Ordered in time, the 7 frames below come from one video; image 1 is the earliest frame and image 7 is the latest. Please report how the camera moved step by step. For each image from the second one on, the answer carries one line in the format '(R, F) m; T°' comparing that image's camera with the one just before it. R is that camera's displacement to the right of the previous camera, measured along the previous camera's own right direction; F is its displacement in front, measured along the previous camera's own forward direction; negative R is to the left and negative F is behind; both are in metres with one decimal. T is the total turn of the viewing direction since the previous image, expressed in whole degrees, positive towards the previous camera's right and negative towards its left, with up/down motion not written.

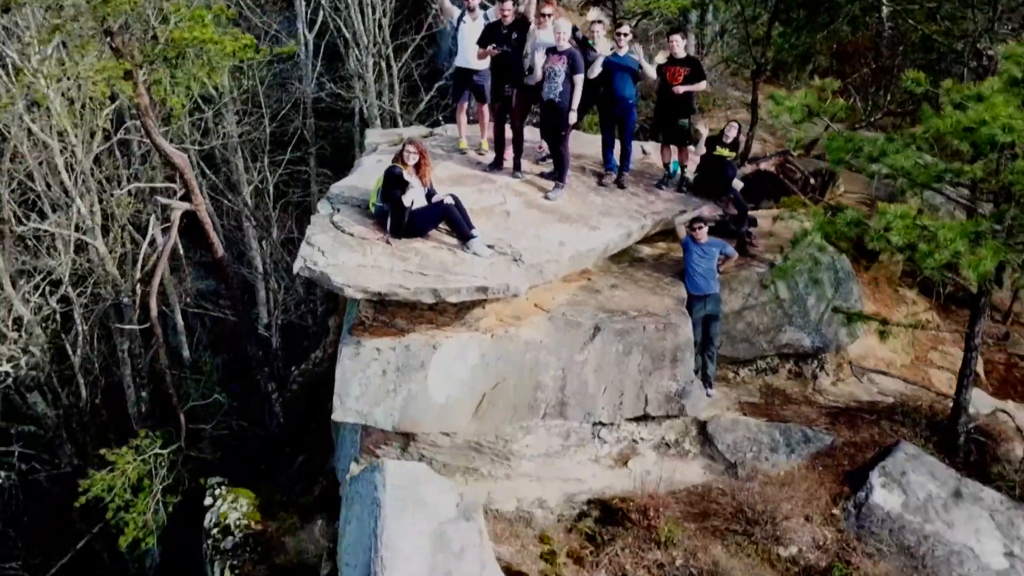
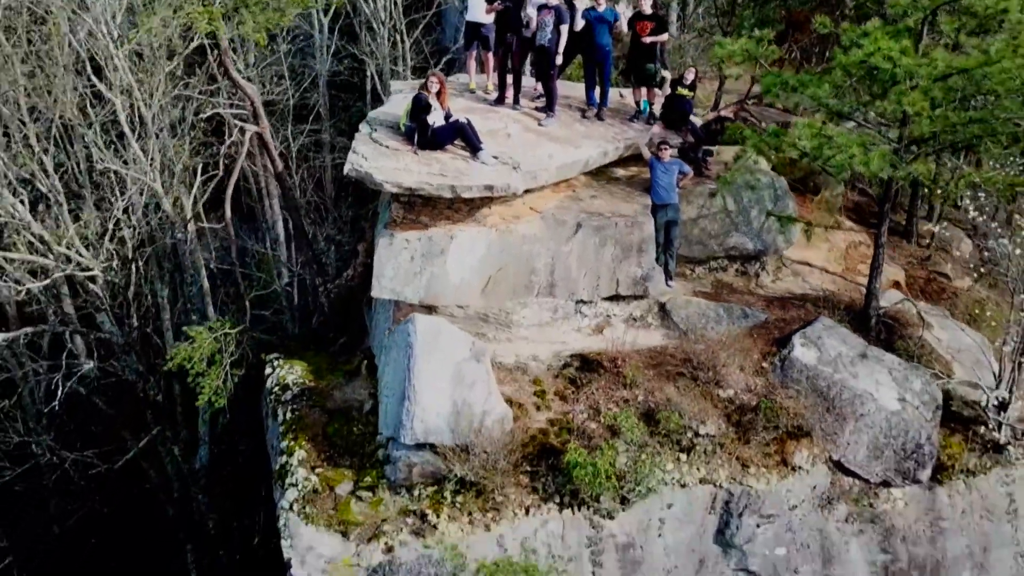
(0.0, -1.7) m; 0°
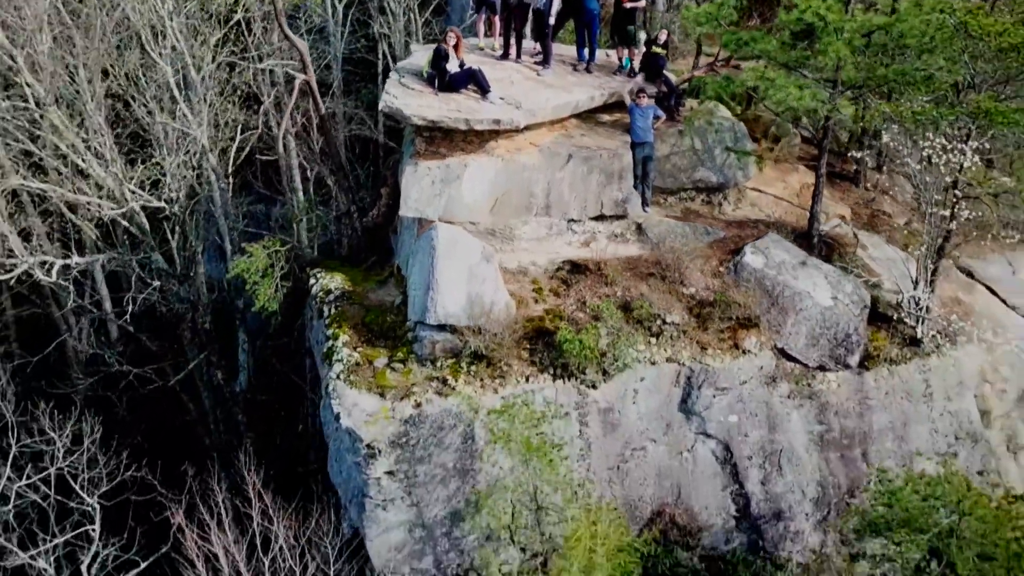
(0.0, -1.7) m; 0°
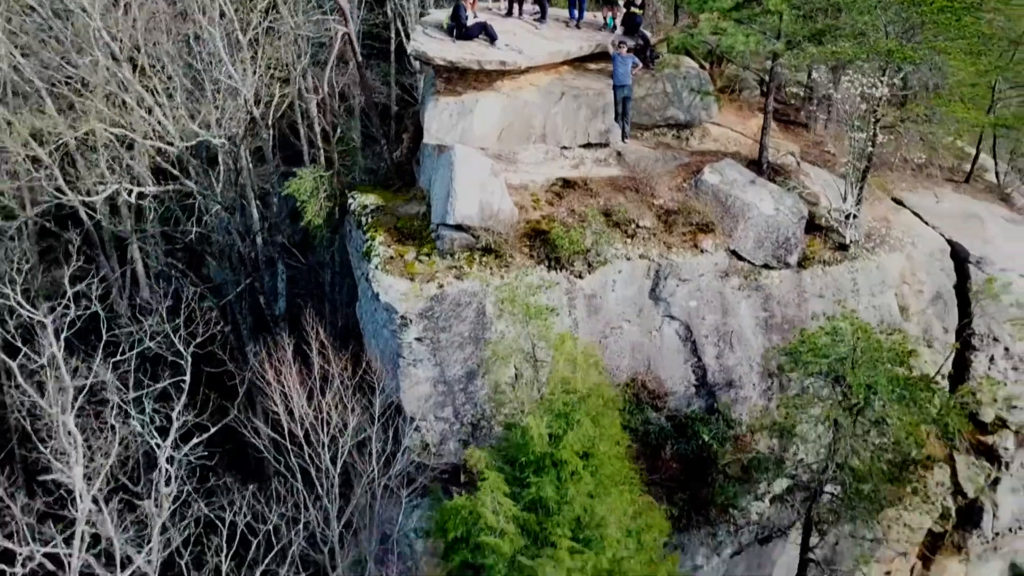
(0.0, -2.2) m; 0°
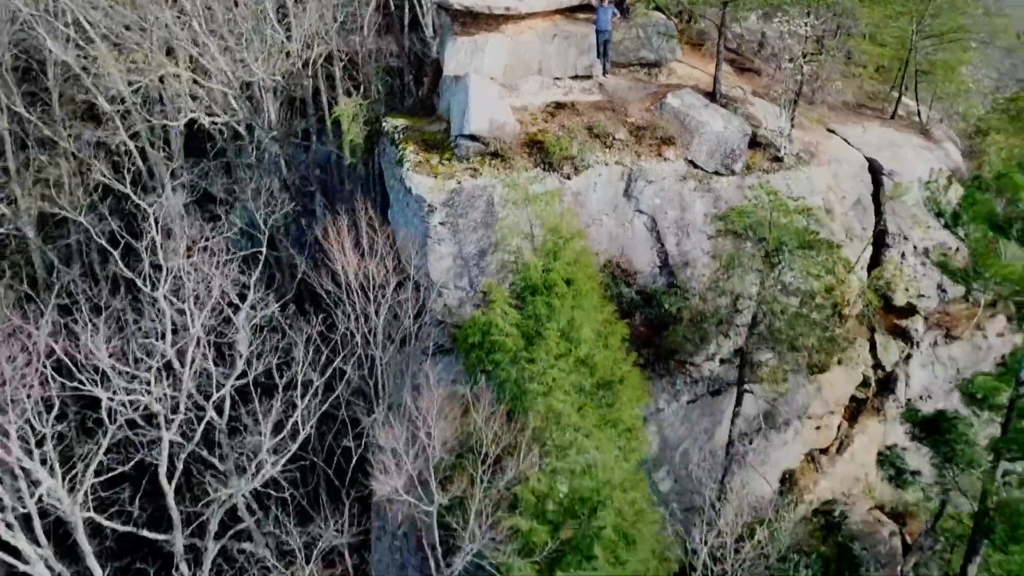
(0.0, -3.0) m; 0°
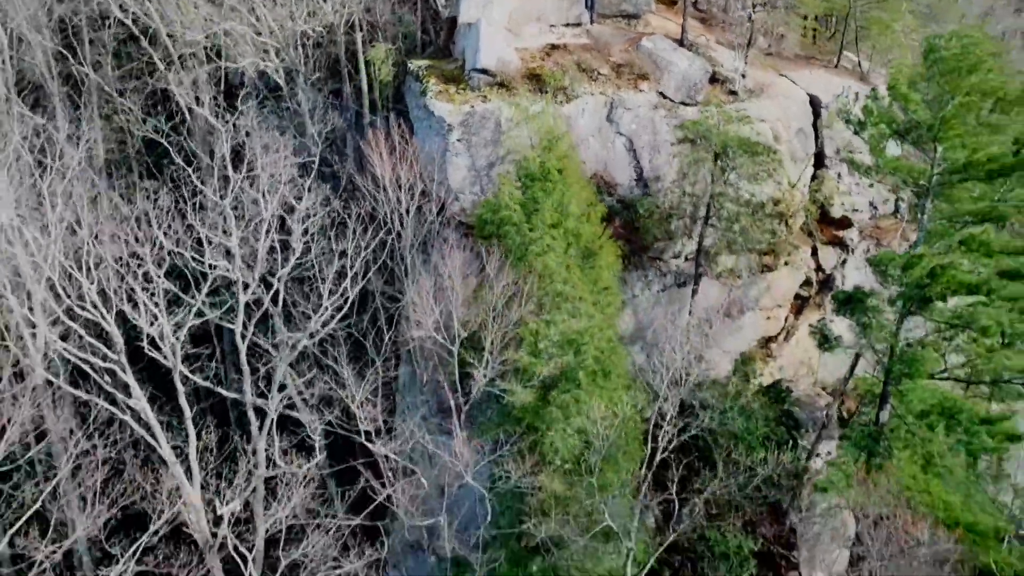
(-0.1, -3.2) m; 0°
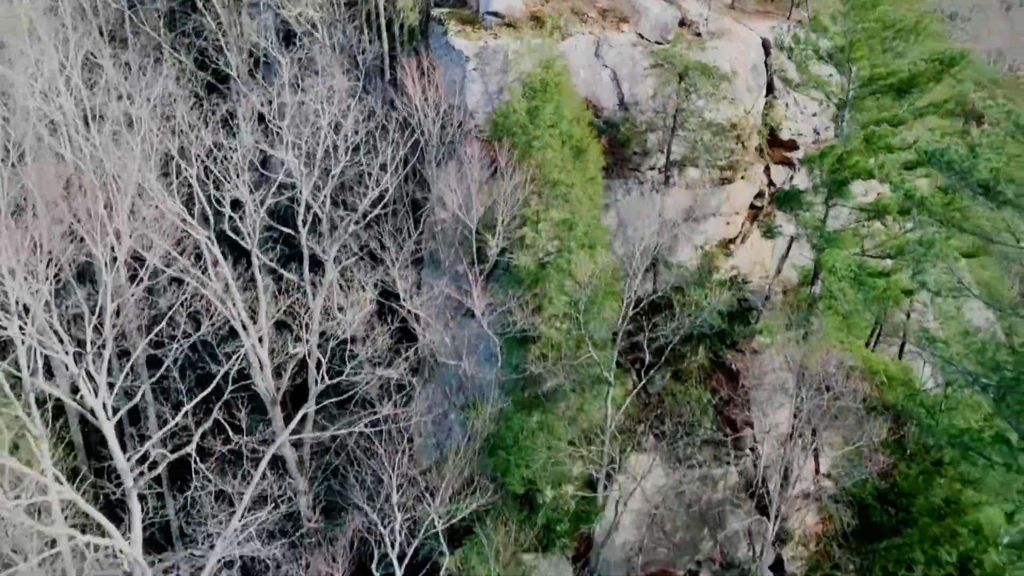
(-0.2, -3.9) m; 0°
